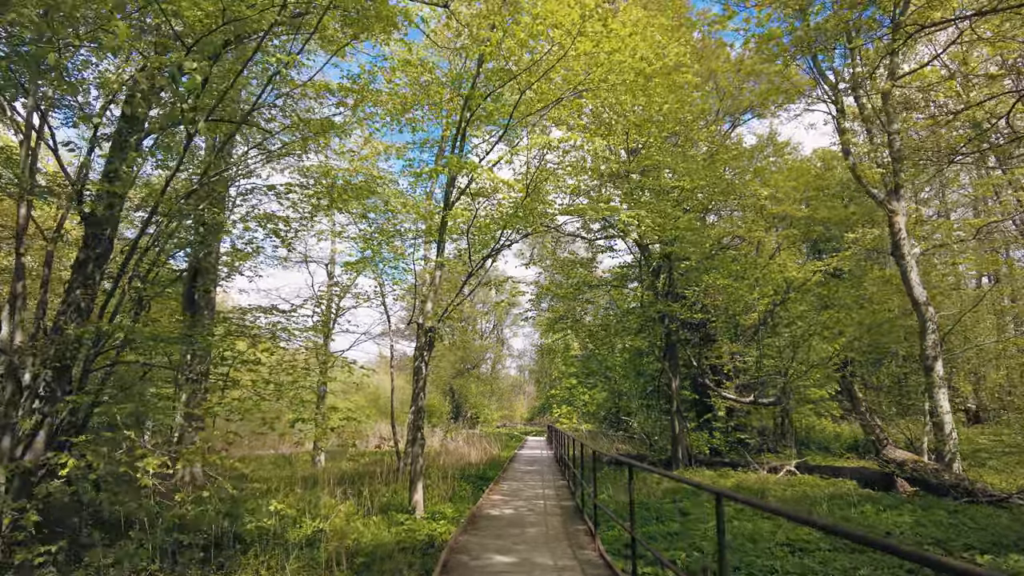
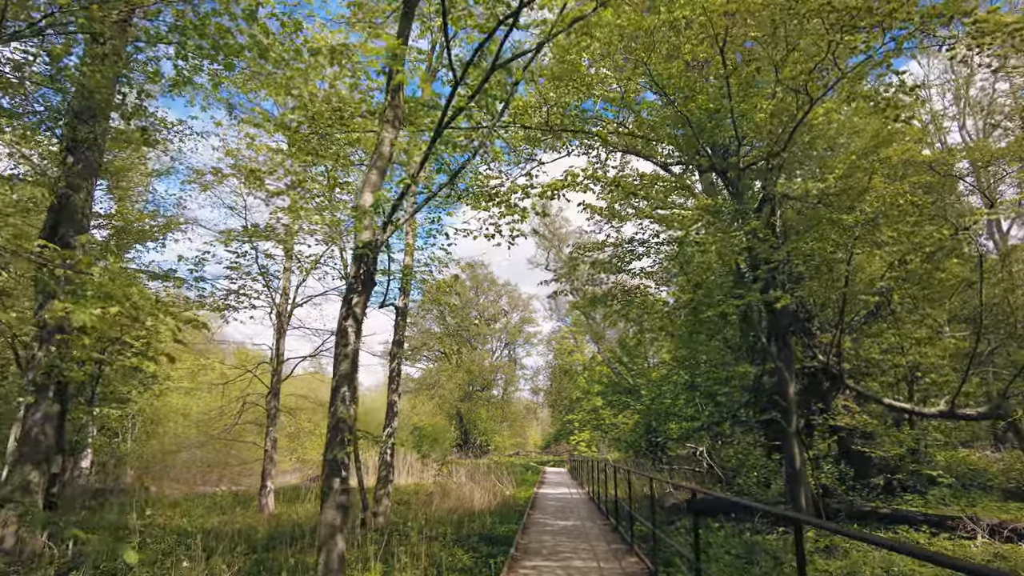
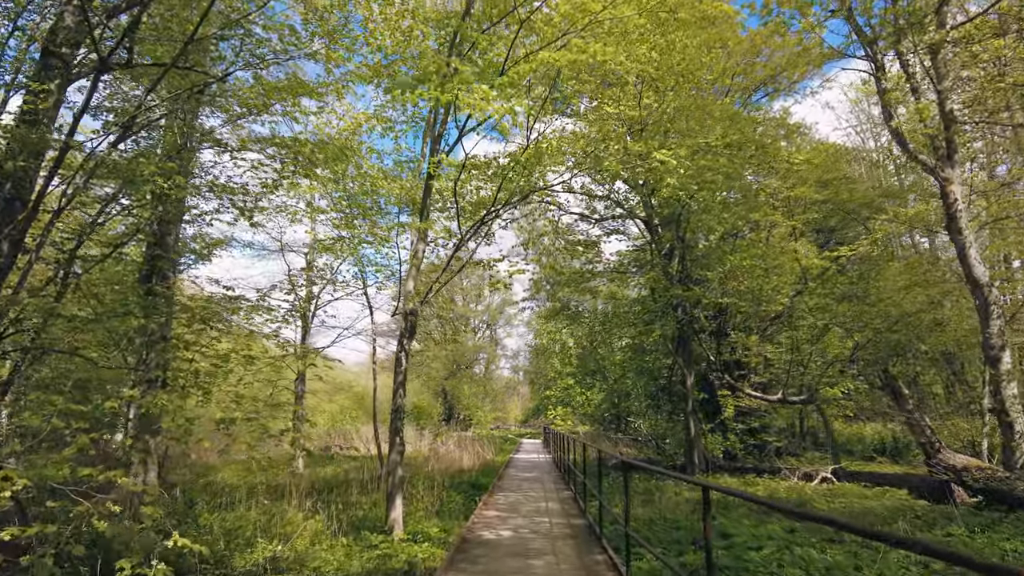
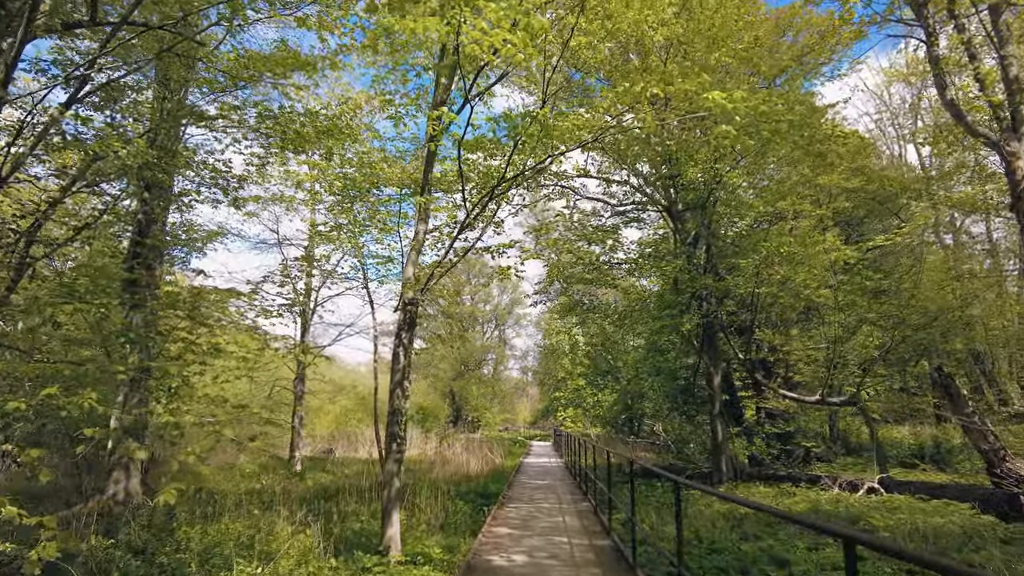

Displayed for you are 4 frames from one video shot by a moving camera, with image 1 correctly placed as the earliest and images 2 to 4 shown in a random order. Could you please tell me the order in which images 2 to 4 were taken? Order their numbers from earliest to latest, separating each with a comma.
3, 4, 2
